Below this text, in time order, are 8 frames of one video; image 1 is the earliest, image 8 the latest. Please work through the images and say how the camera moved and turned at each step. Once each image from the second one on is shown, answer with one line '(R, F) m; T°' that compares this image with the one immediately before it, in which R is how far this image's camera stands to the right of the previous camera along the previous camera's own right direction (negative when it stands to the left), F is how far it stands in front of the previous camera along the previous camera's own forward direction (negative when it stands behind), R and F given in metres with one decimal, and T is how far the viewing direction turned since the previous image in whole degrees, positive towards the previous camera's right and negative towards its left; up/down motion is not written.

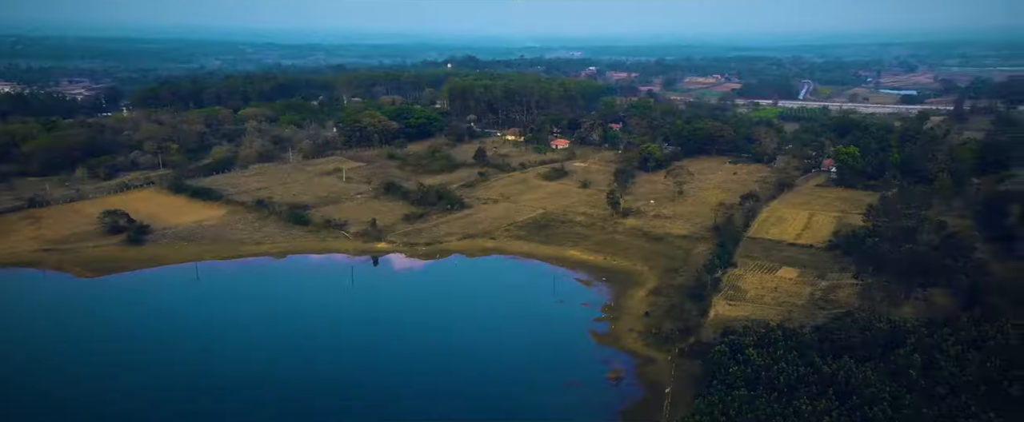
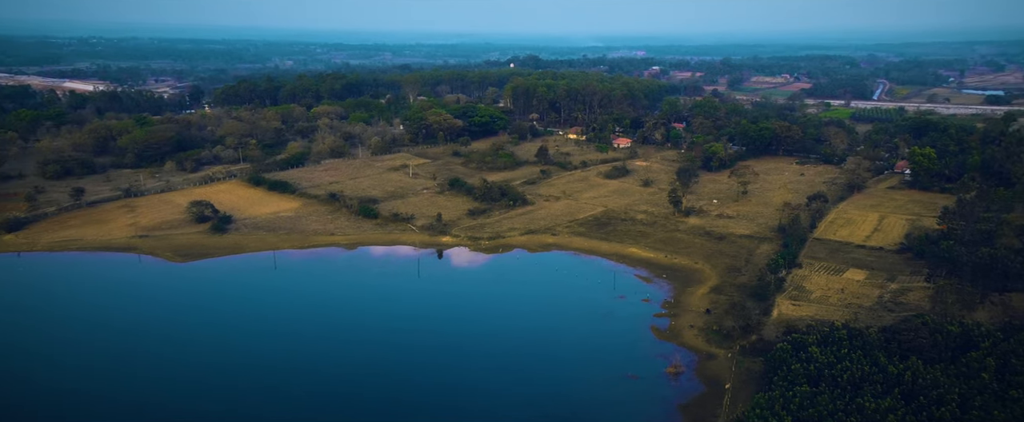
(-0.1, -1.1) m; -5°
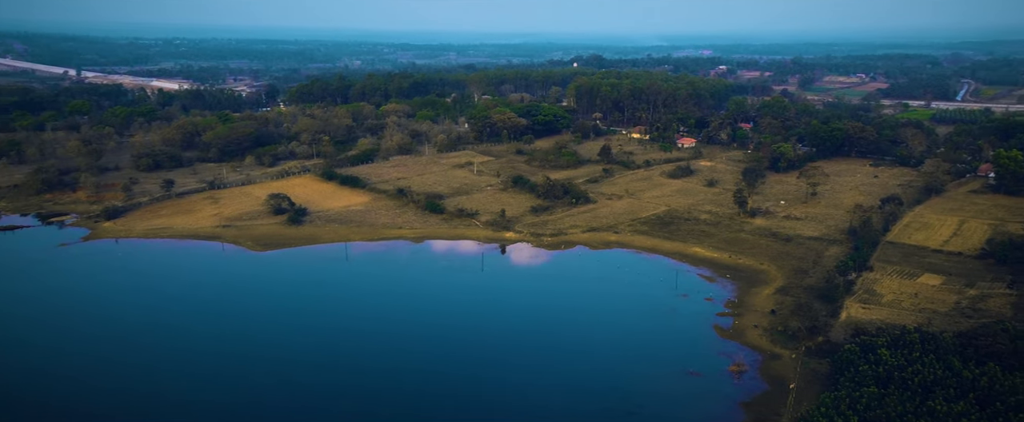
(-0.1, -0.8) m; -5°
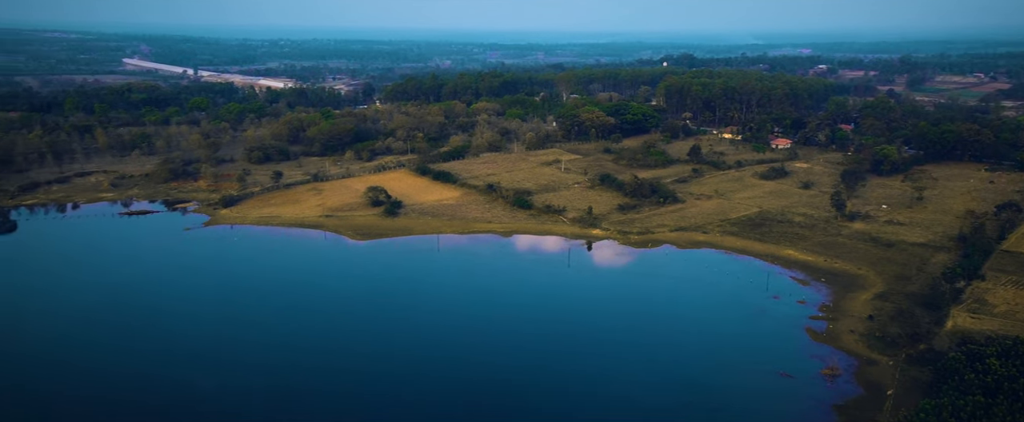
(-0.1, -1.0) m; -6°
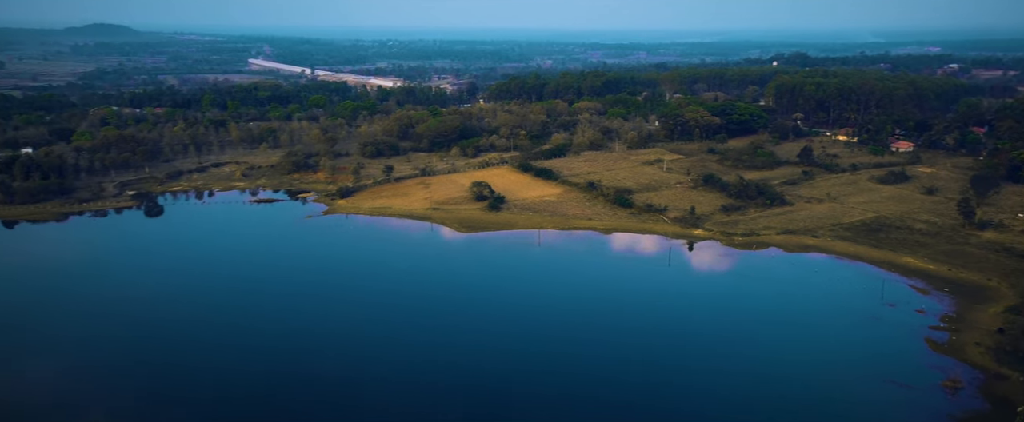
(-0.1, -0.8) m; -7°
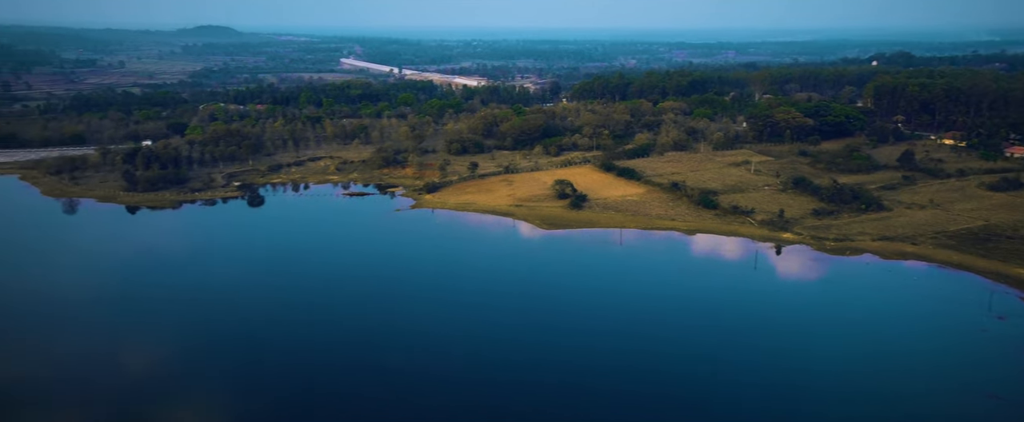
(-0.1, -0.5) m; -6°
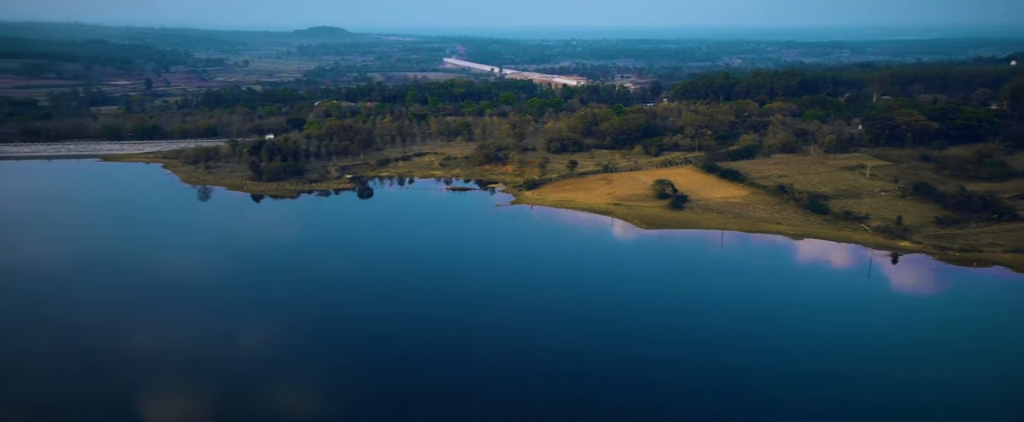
(-0.1, -0.4) m; -7°
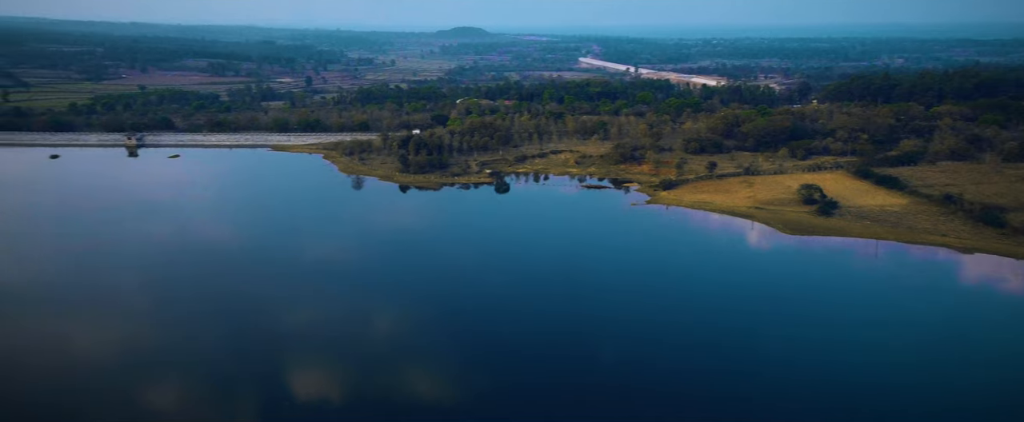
(-0.3, 0.0) m; -10°
